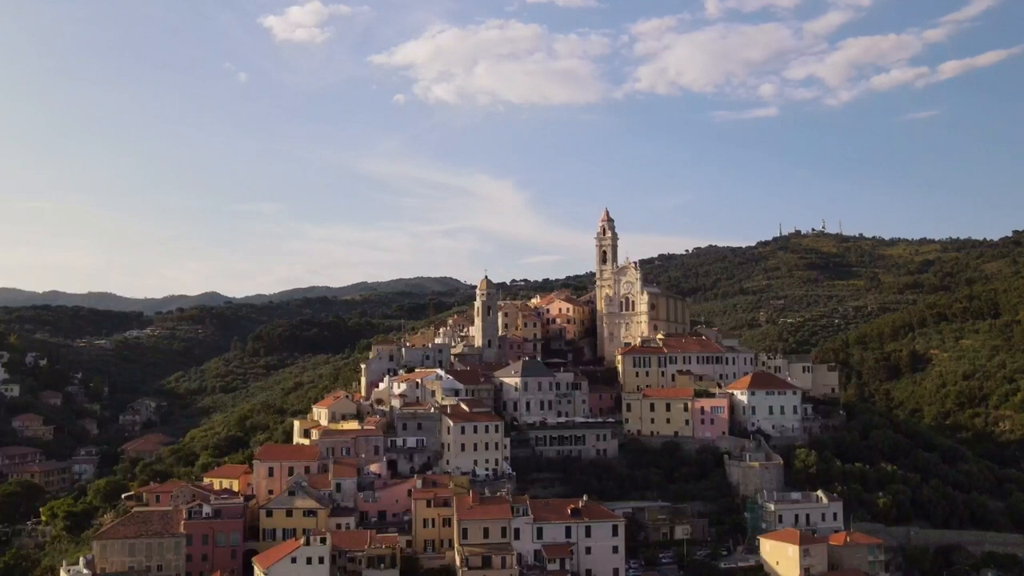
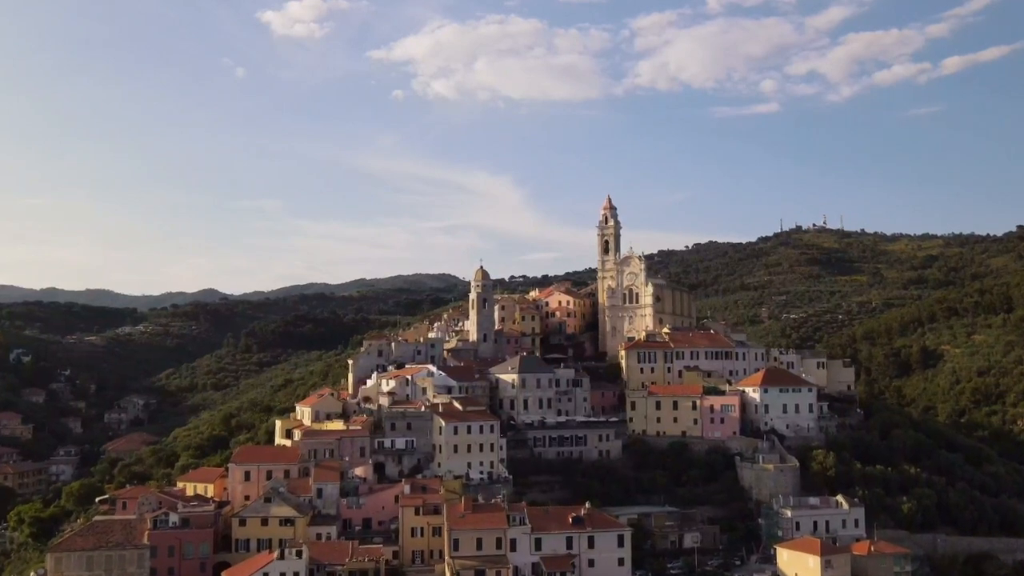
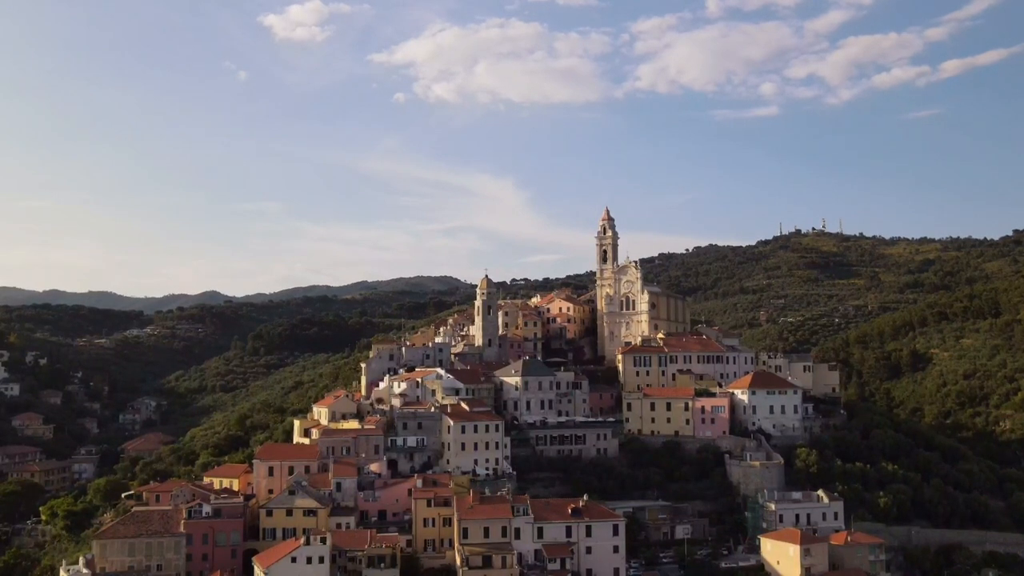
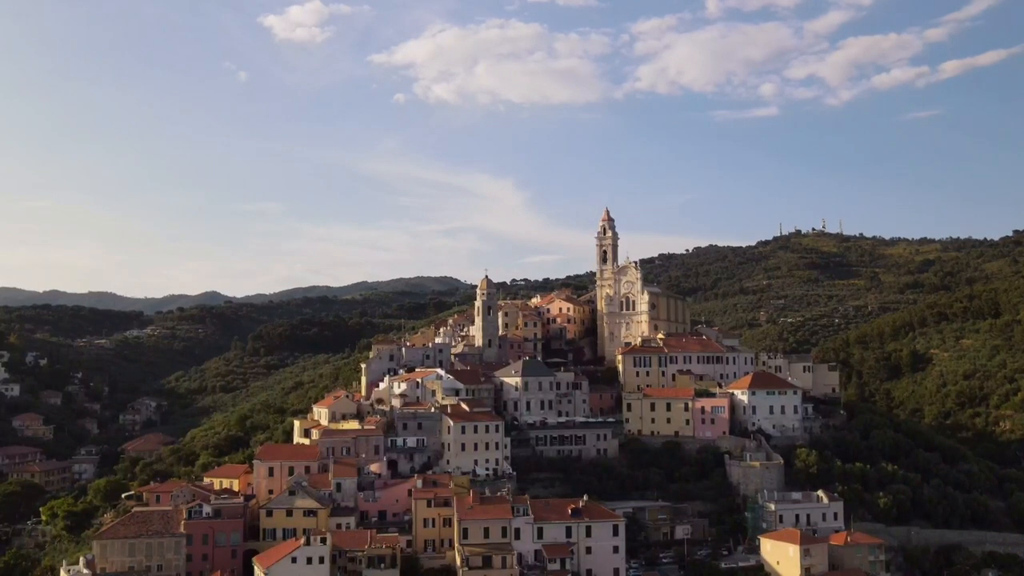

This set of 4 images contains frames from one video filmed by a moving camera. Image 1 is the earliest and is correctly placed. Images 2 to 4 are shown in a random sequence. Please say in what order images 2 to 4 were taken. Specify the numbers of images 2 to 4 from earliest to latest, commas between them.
4, 3, 2
